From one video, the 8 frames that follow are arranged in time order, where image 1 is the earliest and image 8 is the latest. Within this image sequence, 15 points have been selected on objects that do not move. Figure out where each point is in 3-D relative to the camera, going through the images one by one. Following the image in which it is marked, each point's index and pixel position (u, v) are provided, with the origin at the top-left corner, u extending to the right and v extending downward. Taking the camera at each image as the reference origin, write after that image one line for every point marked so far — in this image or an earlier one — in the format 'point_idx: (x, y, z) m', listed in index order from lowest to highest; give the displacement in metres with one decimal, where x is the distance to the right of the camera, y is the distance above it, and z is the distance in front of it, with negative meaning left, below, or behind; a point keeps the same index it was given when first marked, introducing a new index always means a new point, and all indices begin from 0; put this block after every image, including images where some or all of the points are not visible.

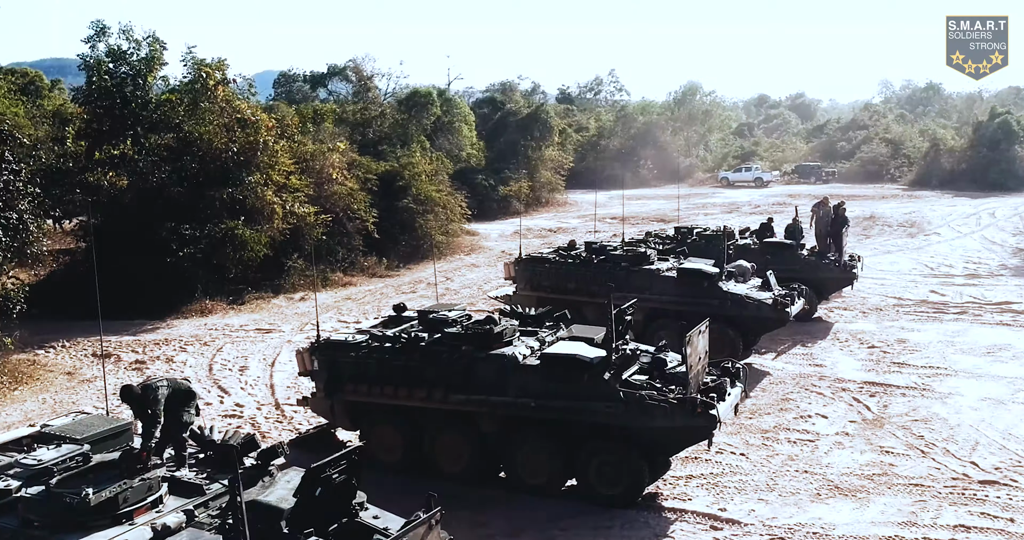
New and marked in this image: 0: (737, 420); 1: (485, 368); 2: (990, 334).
0: (+2.6, -1.7, +11.3) m
1: (-0.2, -0.9, +9.2) m
2: (+7.6, -1.0, +15.7) m
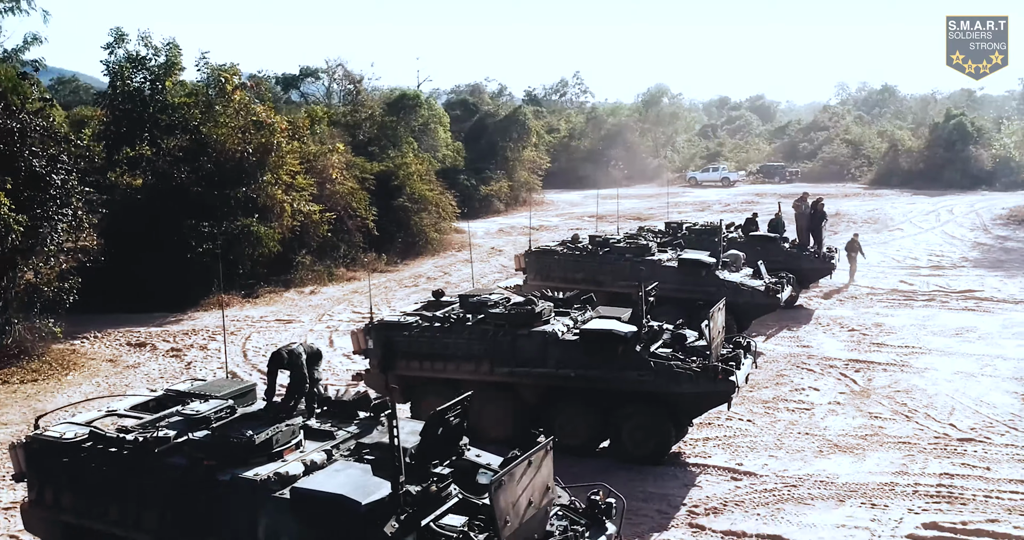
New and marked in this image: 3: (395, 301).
0: (+2.9, -1.5, +12.6) m
1: (+0.2, -0.7, +10.3) m
2: (+7.7, -0.8, +17.2) m
3: (-2.3, -0.6, +19.9) m
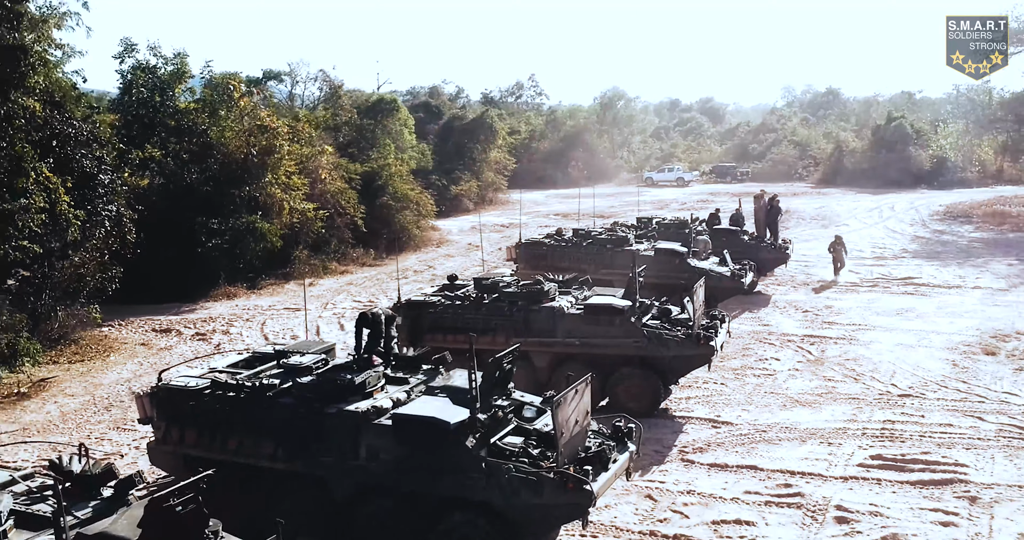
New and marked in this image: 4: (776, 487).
0: (+2.9, -1.3, +14.5) m
1: (+0.3, -0.5, +12.1) m
2: (+7.5, -0.6, +19.4) m
3: (-2.6, -0.5, +21.6) m
4: (+2.6, -2.1, +9.7) m
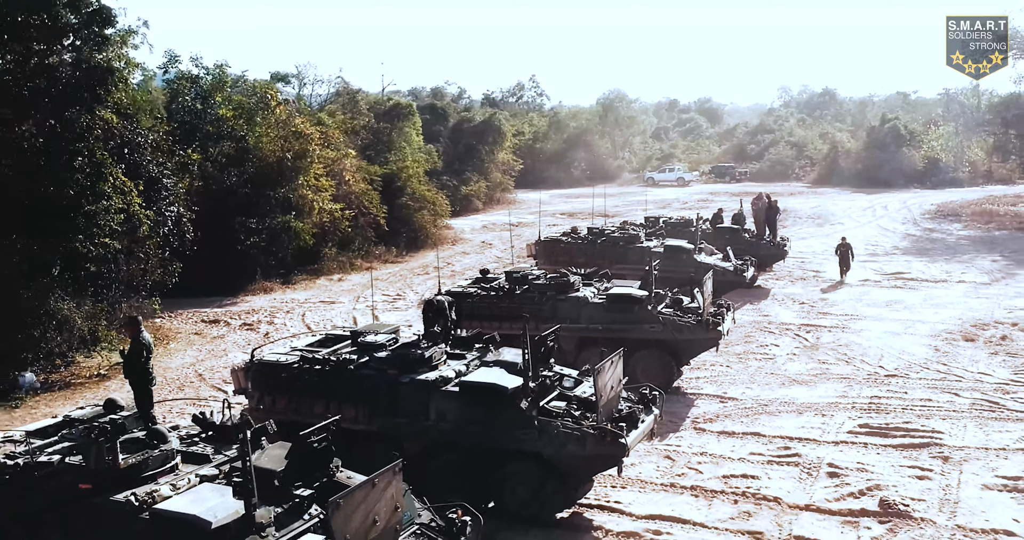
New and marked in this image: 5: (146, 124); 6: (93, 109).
0: (+3.3, -1.2, +16.0) m
1: (+0.7, -0.5, +13.7) m
2: (+7.9, -0.5, +21.0) m
3: (-2.2, -0.4, +23.1) m
4: (+3.0, -2.0, +11.2) m
5: (-6.0, +2.4, +16.4) m
6: (-6.0, +2.3, +14.4) m
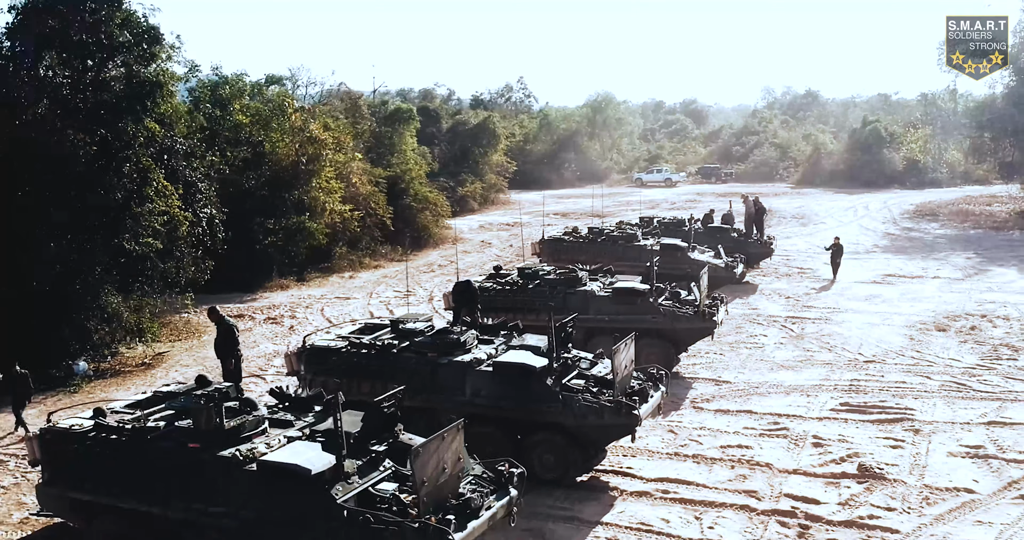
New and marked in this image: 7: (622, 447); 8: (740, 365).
0: (+3.5, -1.2, +17.4) m
1: (+0.9, -0.4, +15.0) m
2: (+8.0, -0.4, +22.4) m
3: (-2.2, -0.3, +24.4) m
4: (+3.2, -1.9, +12.6) m
5: (-5.8, +2.5, +17.7) m
6: (-5.8, +2.4, +15.7) m
7: (+1.3, -2.1, +11.7) m
8: (+3.6, -1.5, +15.6) m
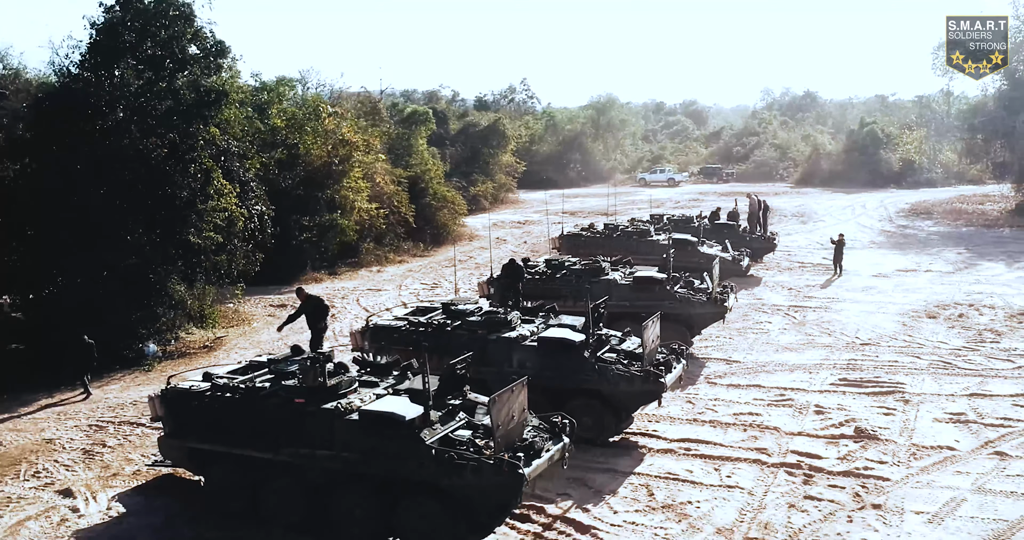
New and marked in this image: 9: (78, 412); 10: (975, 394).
0: (+4.0, -1.0, +19.0) m
1: (+1.4, -0.3, +16.6) m
2: (+8.5, -0.3, +24.0) m
3: (-1.7, -0.2, +26.0) m
4: (+3.7, -1.8, +14.2) m
5: (-5.4, +2.6, +19.2) m
6: (-5.3, +2.5, +17.2) m
7: (+1.8, -1.9, +13.3) m
8: (+4.1, -1.3, +17.2) m
9: (-6.1, -2.0, +13.9) m
10: (+6.5, -1.7, +14.1) m
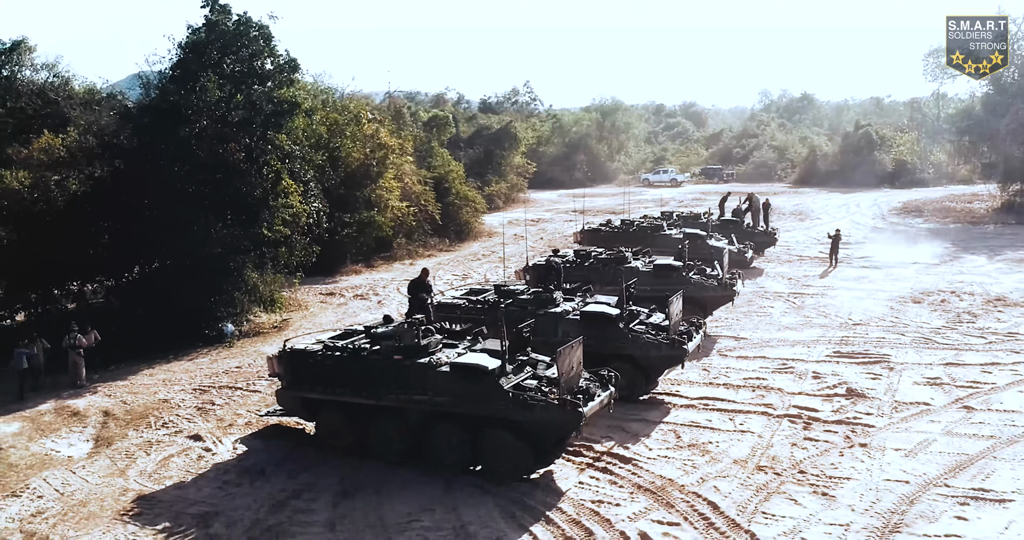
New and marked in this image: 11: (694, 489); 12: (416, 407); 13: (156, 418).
0: (+4.7, -0.8, +21.3) m
1: (+2.1, 0.0, +18.9) m
2: (+9.1, 0.0, +26.3) m
3: (-1.0, 0.0, +28.3) m
4: (+4.4, -1.6, +16.5) m
5: (-4.7, +2.8, +21.5) m
6: (-4.7, +2.7, +19.5) m
7: (+2.5, -1.7, +15.7) m
8: (+4.7, -1.1, +19.5) m
9: (-5.4, -1.8, +16.2) m
10: (+7.2, -1.5, +16.4) m
11: (+2.0, -2.4, +11.1) m
12: (-1.1, -1.6, +11.6) m
13: (-5.1, -2.1, +14.2) m
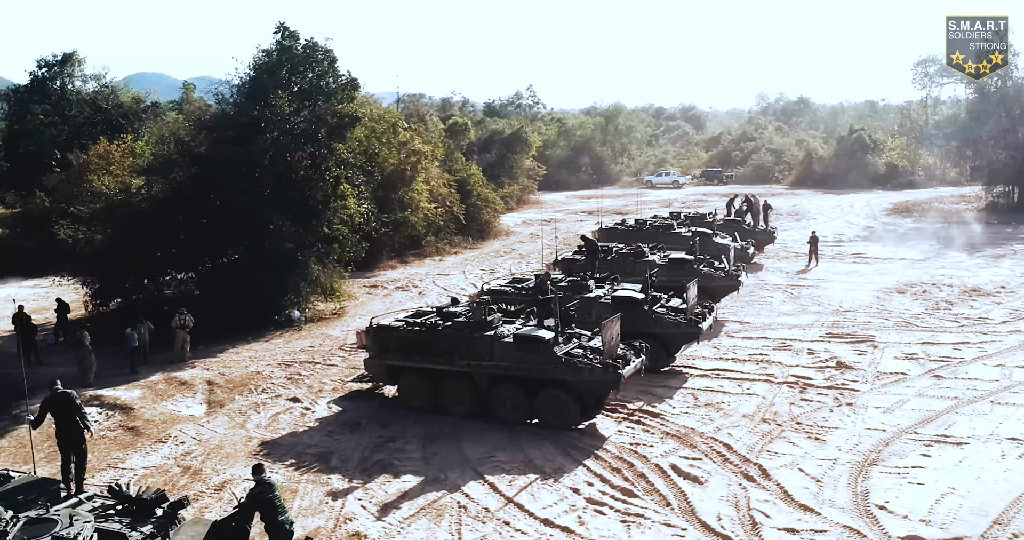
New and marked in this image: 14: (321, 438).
0: (+5.4, -0.6, +24.0) m
1: (+2.8, +0.1, +21.6) m
2: (+9.8, +0.1, +29.0) m
3: (-0.4, +0.2, +30.9) m
4: (+5.1, -1.4, +19.2) m
5: (-4.0, +3.0, +24.2) m
6: (-4.0, +2.9, +22.2) m
7: (+3.2, -1.6, +18.3) m
8: (+5.4, -1.0, +22.2) m
9: (-4.7, -1.6, +18.9) m
10: (+7.9, -1.4, +19.1) m
11: (+2.8, -2.3, +13.8) m
12: (-0.4, -1.4, +14.3) m
13: (-4.4, -2.0, +16.8) m
14: (-2.7, -2.3, +13.8) m
